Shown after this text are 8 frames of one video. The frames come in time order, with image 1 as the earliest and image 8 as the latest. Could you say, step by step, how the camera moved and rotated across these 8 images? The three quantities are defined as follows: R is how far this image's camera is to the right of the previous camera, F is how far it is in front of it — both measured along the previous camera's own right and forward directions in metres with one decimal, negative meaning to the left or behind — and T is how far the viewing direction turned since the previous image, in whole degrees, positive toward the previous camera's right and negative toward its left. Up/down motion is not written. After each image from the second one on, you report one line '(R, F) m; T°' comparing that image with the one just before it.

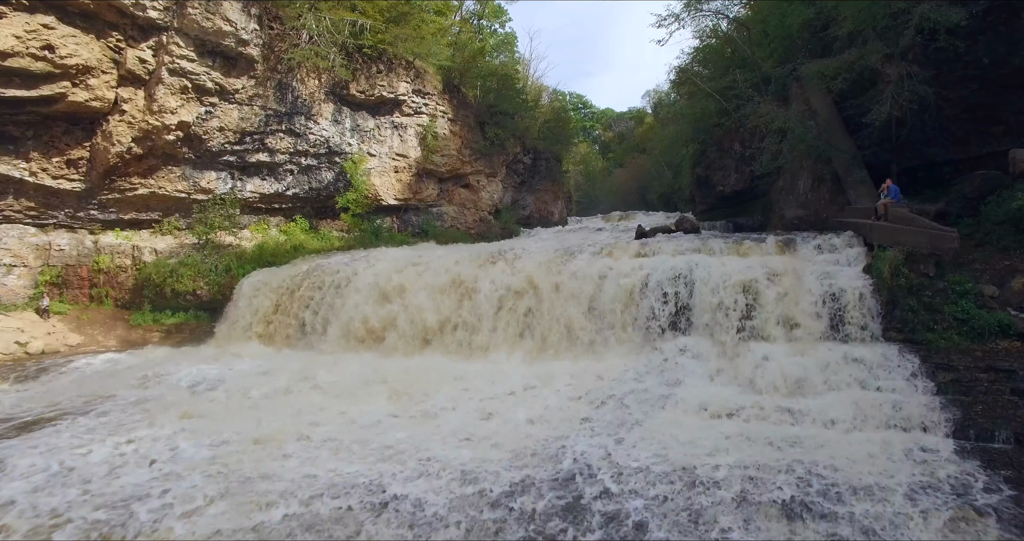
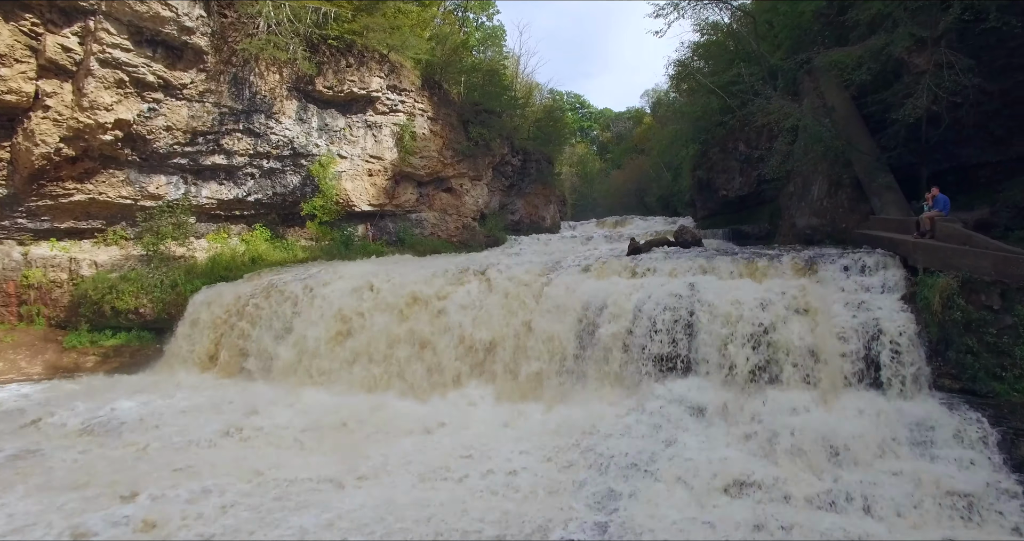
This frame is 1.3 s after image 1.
(+0.3, +1.4) m; 0°
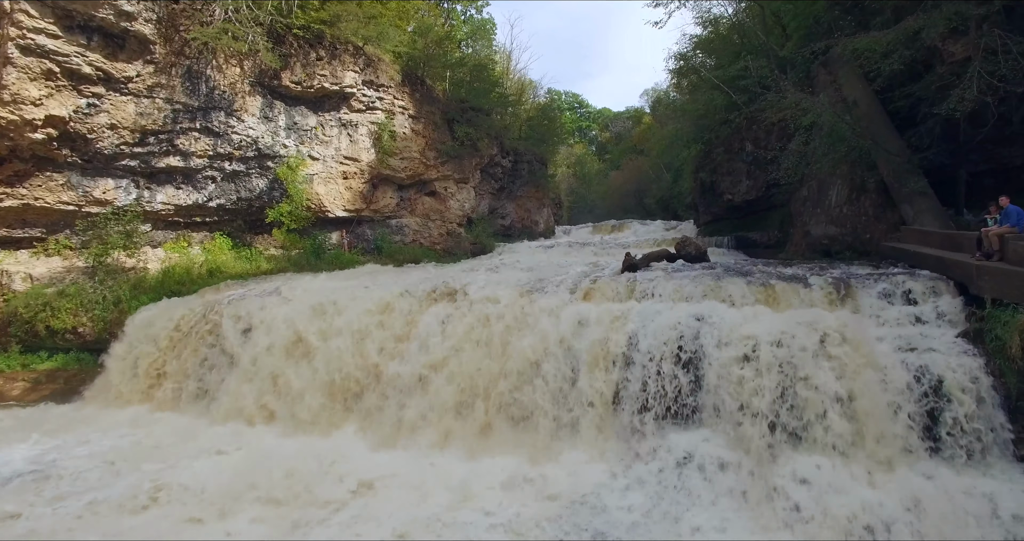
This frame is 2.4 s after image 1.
(+0.2, +1.3) m; 0°
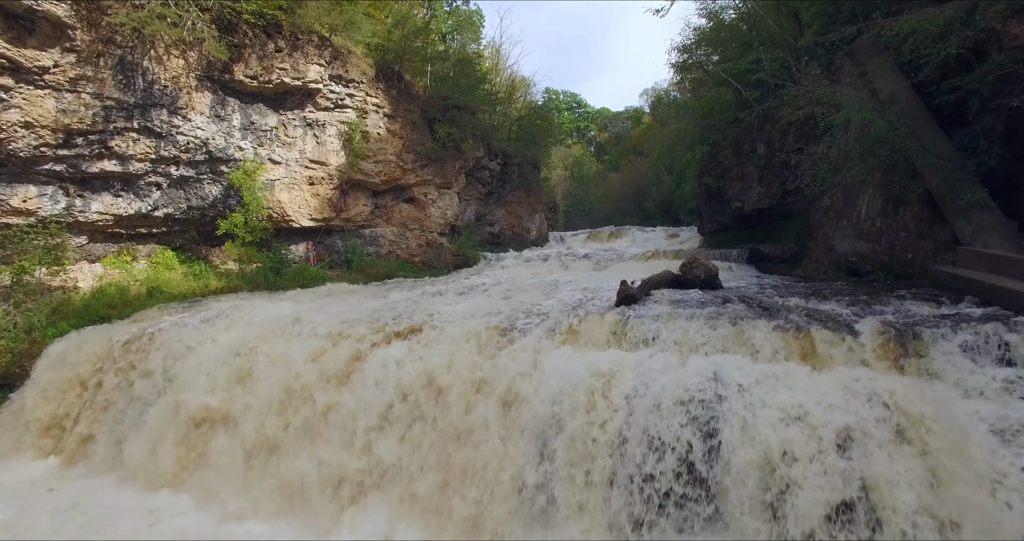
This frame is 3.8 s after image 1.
(+0.3, +1.5) m; 0°
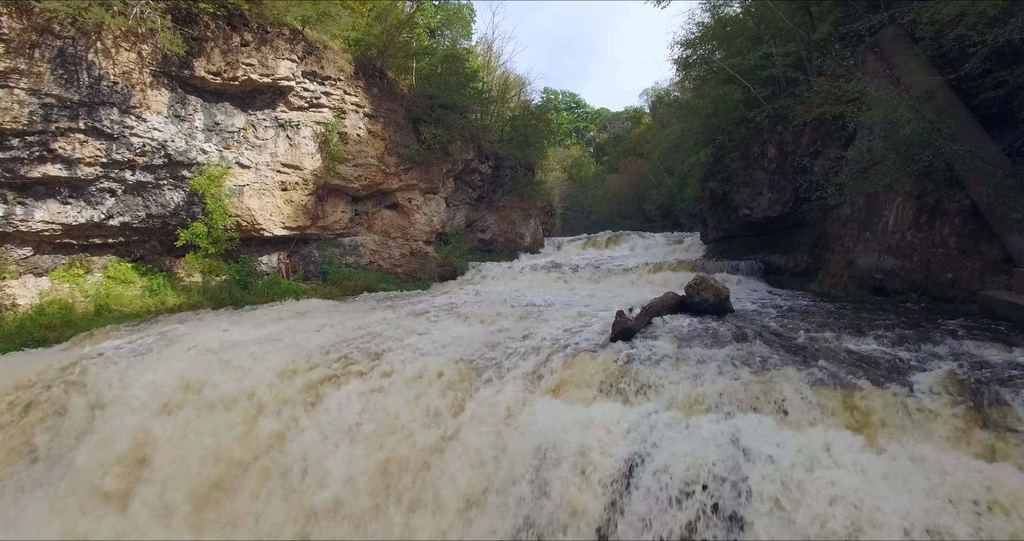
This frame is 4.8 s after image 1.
(+0.2, +1.0) m; 0°
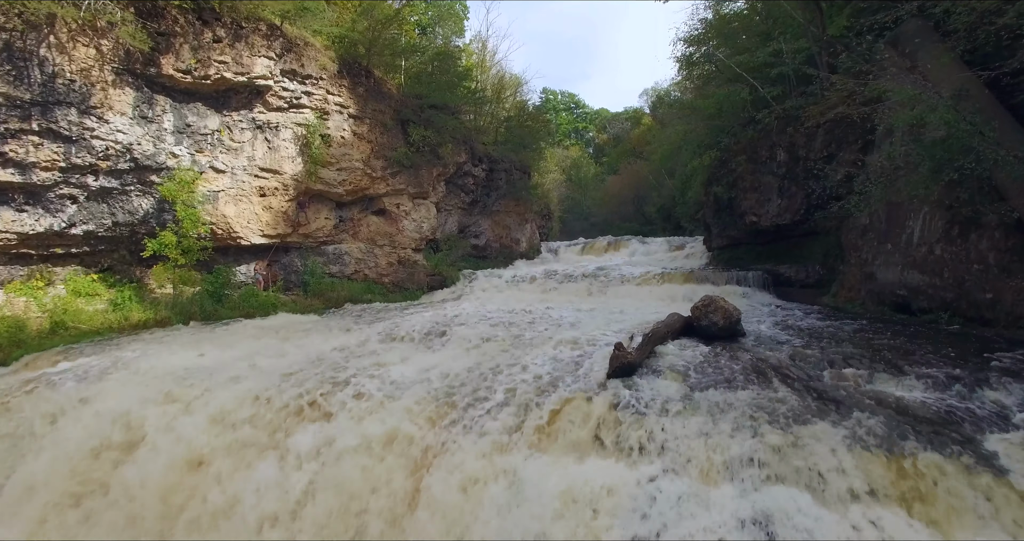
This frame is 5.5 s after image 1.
(+0.1, +0.7) m; 0°
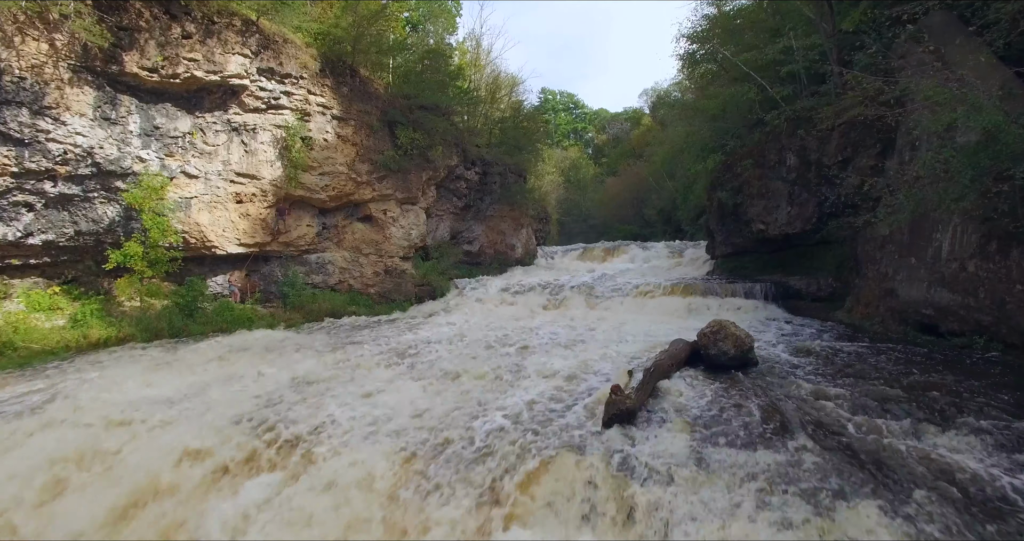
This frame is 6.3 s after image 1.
(+0.1, +0.7) m; 0°
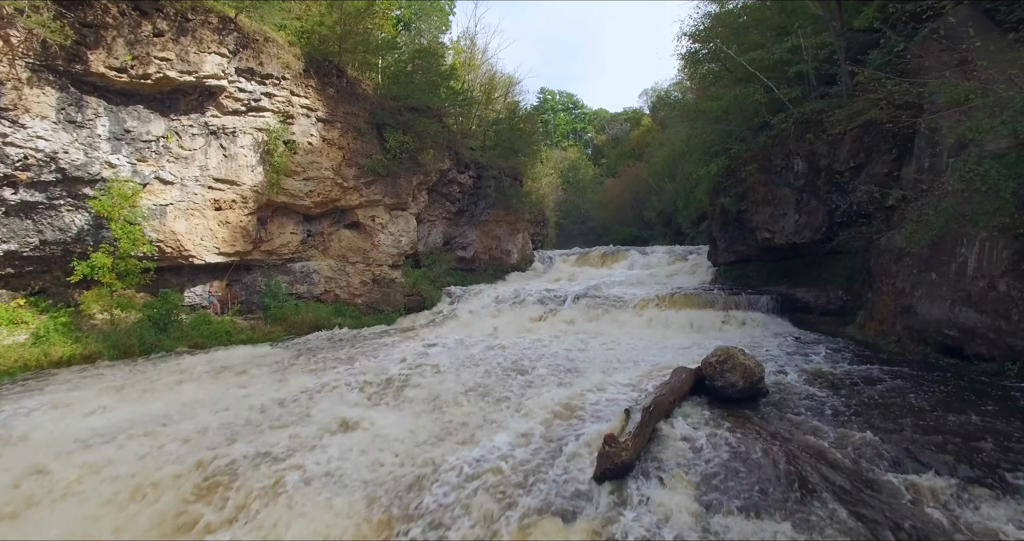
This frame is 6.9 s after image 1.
(+0.1, +0.5) m; 0°
